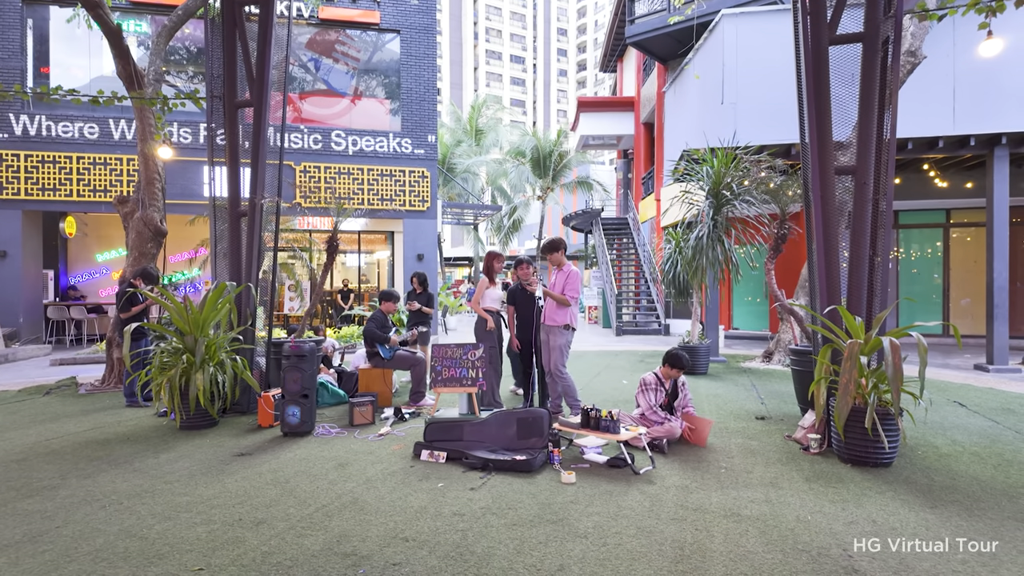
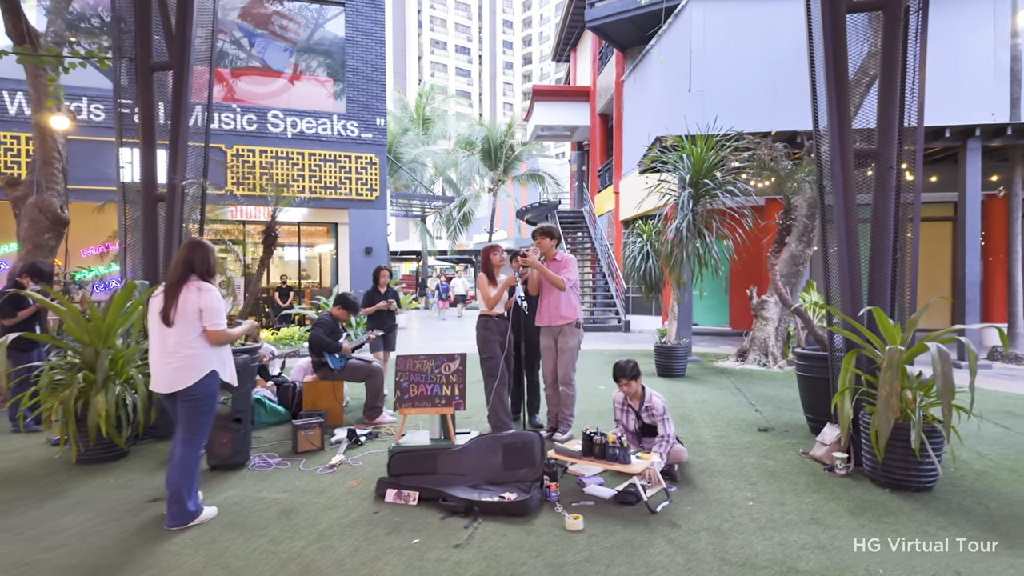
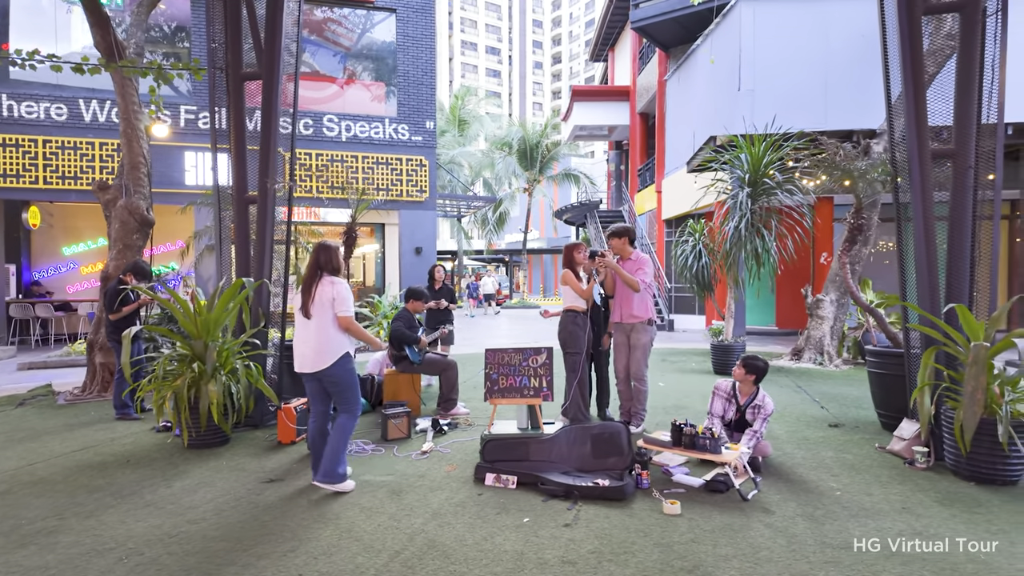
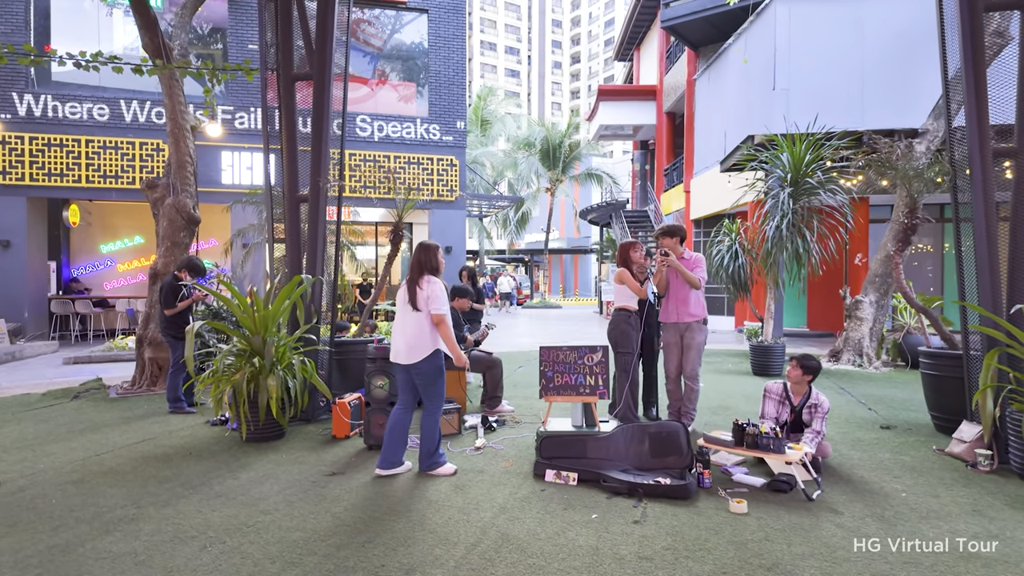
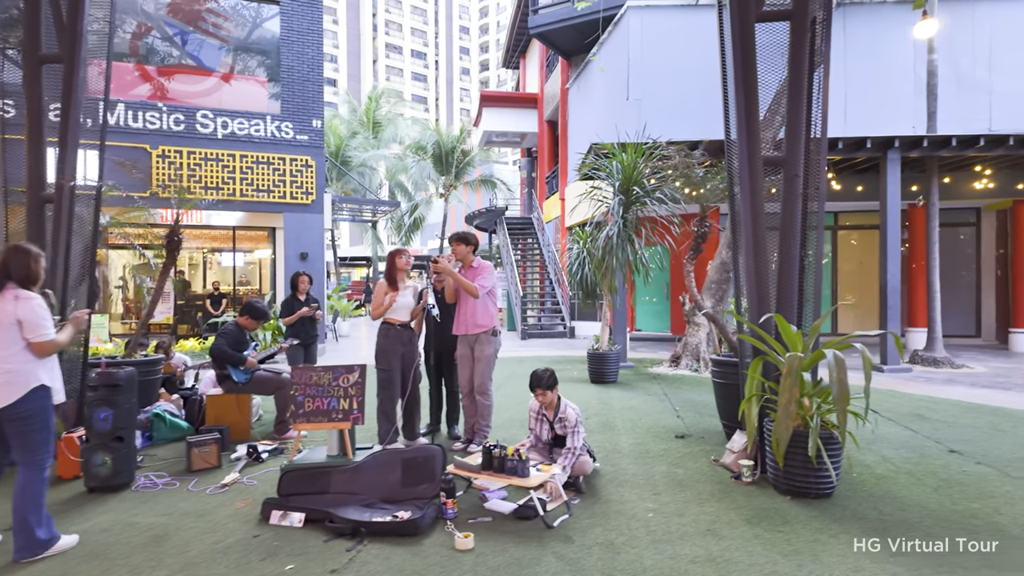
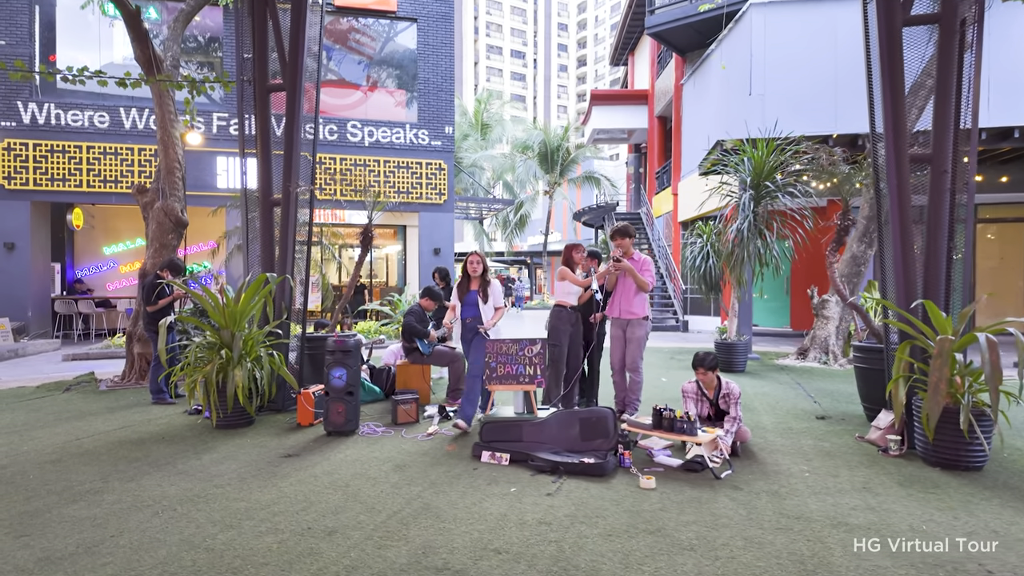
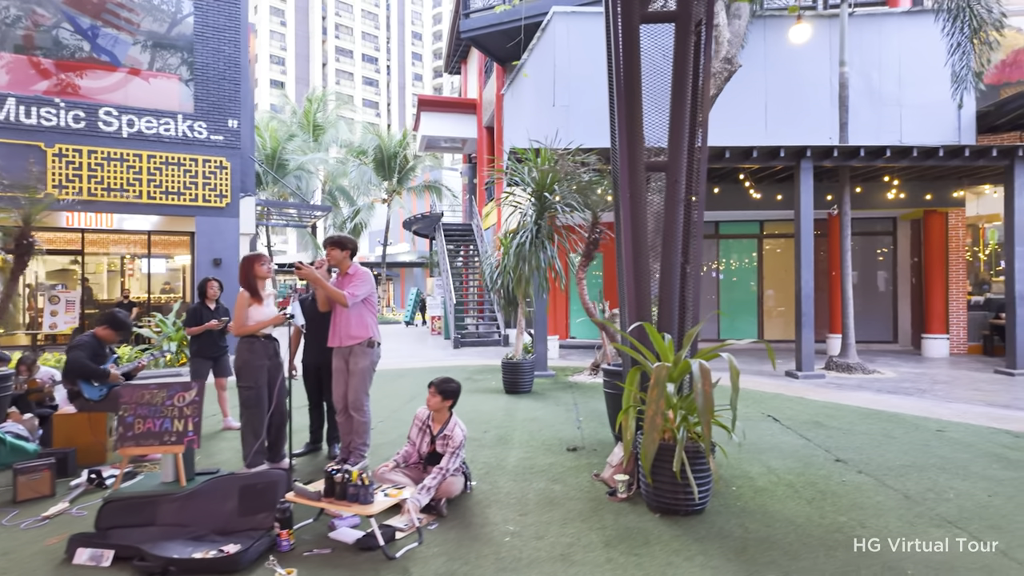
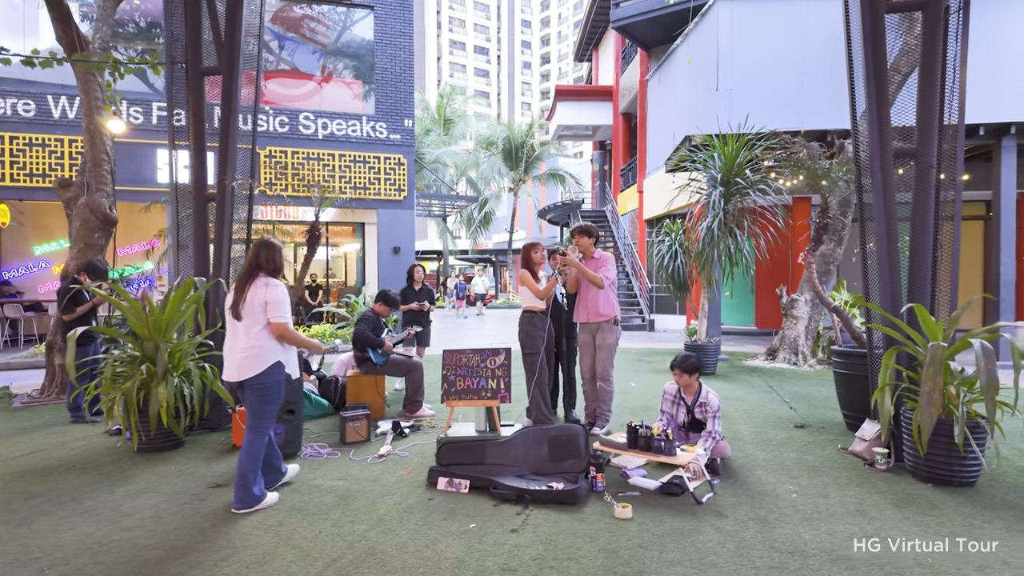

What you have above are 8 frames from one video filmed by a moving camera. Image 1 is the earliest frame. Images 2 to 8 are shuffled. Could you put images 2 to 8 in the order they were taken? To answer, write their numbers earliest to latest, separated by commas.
6, 4, 3, 8, 2, 5, 7
